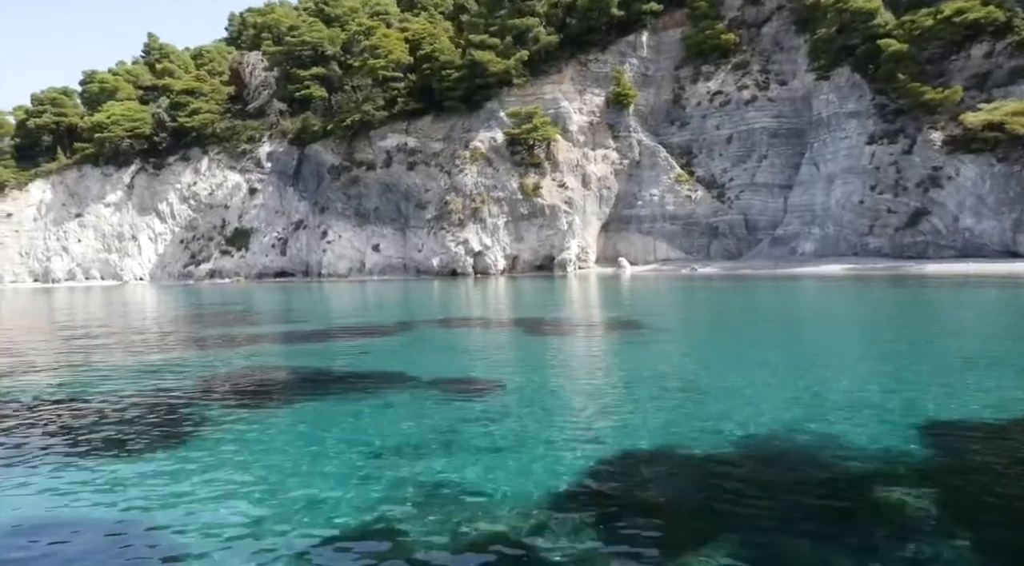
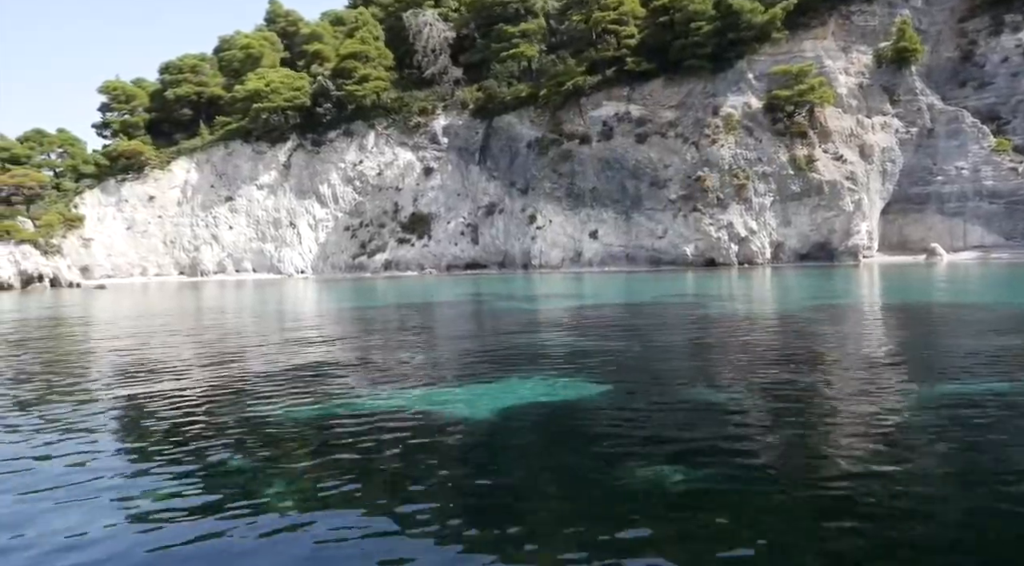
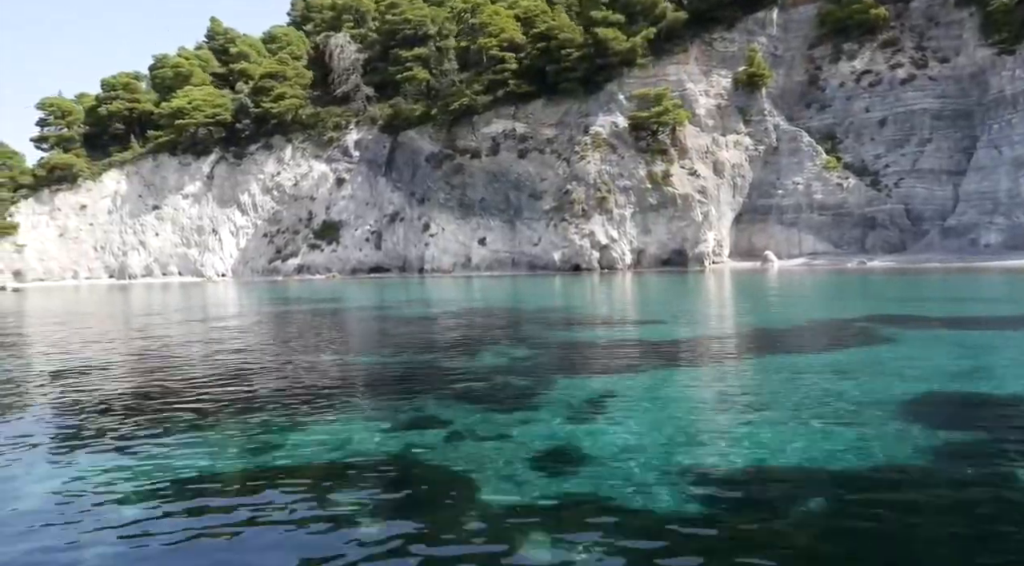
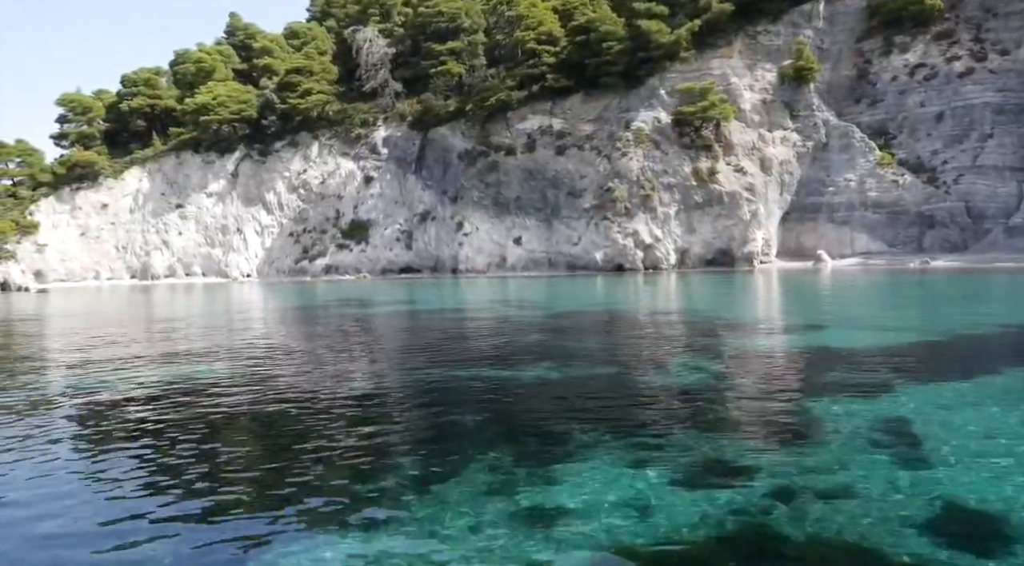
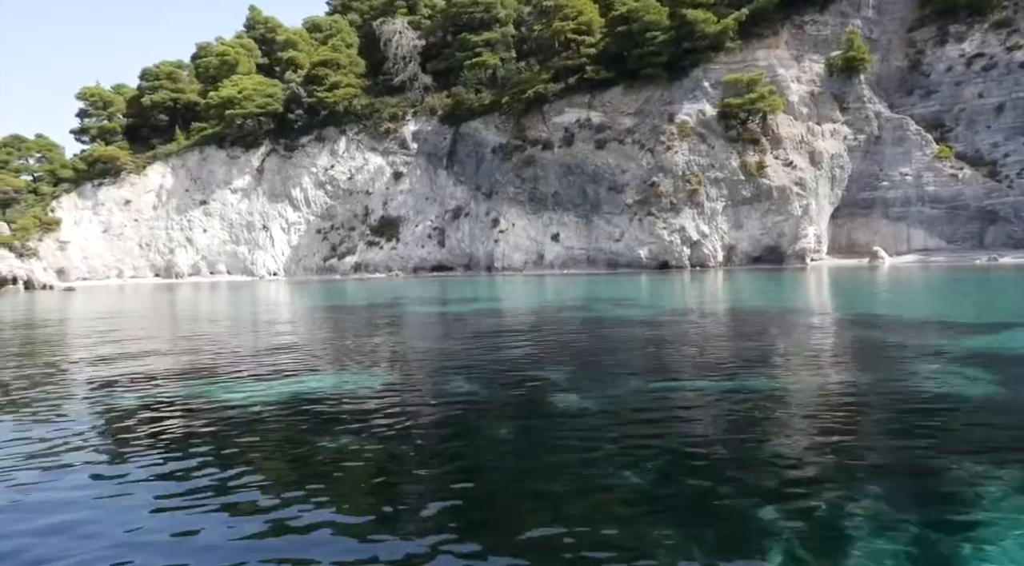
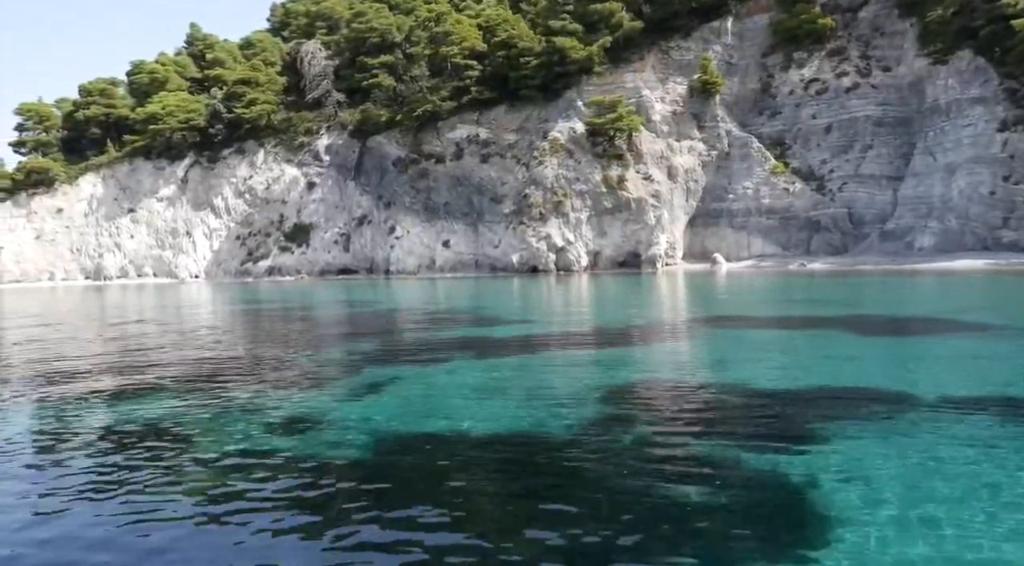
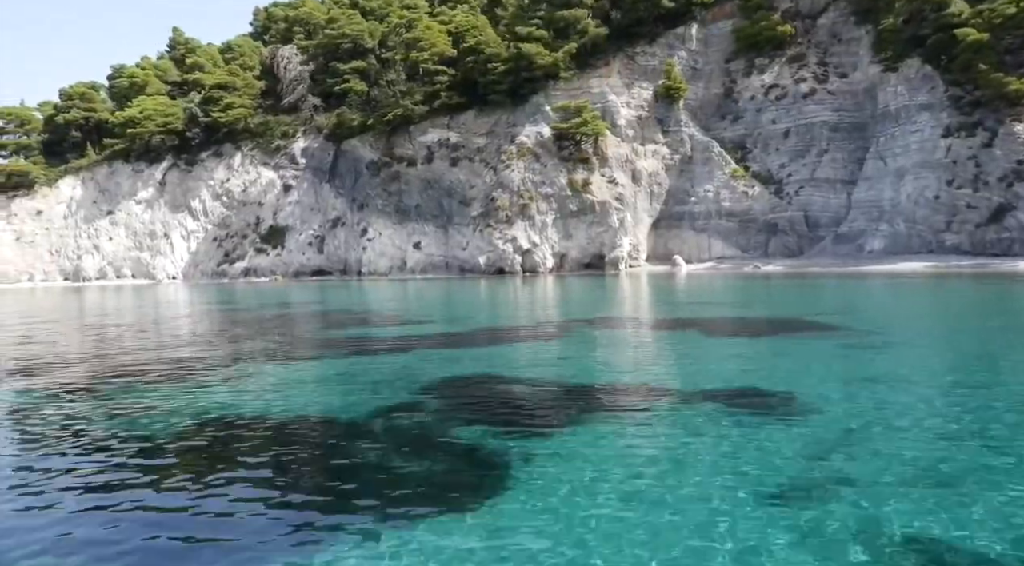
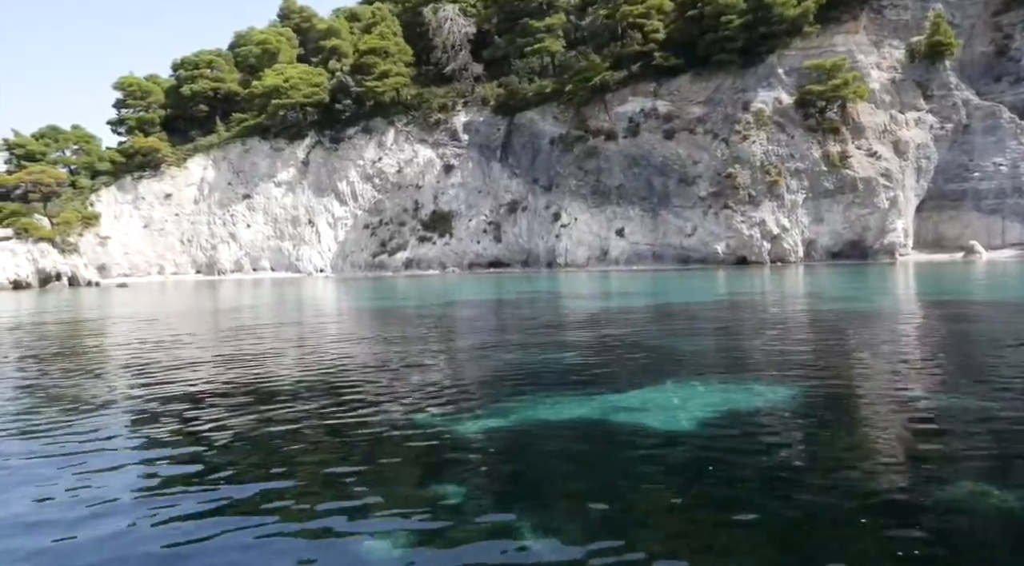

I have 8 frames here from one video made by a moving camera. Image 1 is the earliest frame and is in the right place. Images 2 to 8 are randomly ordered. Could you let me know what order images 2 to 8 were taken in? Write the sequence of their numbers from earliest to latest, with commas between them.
7, 6, 3, 4, 5, 2, 8
